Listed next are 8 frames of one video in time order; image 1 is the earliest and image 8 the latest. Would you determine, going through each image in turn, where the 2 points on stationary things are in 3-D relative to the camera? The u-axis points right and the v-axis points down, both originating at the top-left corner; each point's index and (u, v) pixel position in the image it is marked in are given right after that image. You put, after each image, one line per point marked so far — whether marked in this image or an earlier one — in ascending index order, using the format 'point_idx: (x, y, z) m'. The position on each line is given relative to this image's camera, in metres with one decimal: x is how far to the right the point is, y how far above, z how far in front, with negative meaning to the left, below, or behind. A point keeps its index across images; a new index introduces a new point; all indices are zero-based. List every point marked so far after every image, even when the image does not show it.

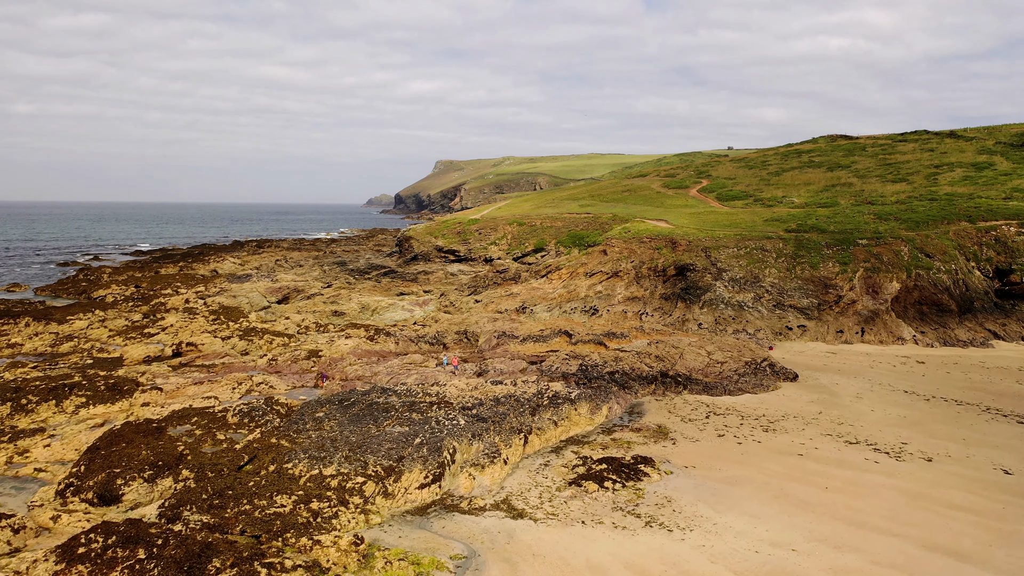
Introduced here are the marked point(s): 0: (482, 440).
0: (-0.8, -3.9, +18.6) m
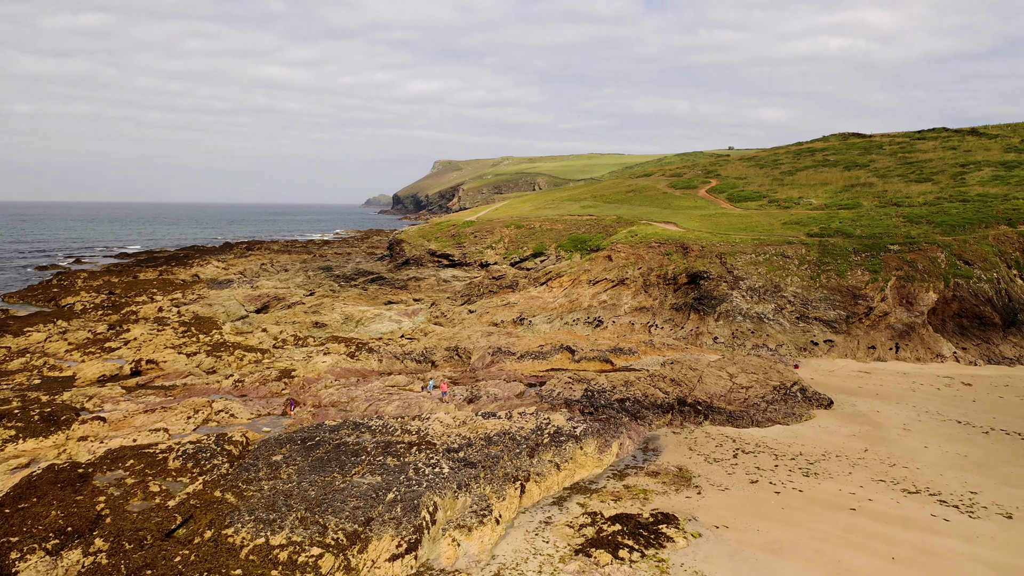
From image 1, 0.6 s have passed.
0: (-0.9, -4.4, +15.4) m
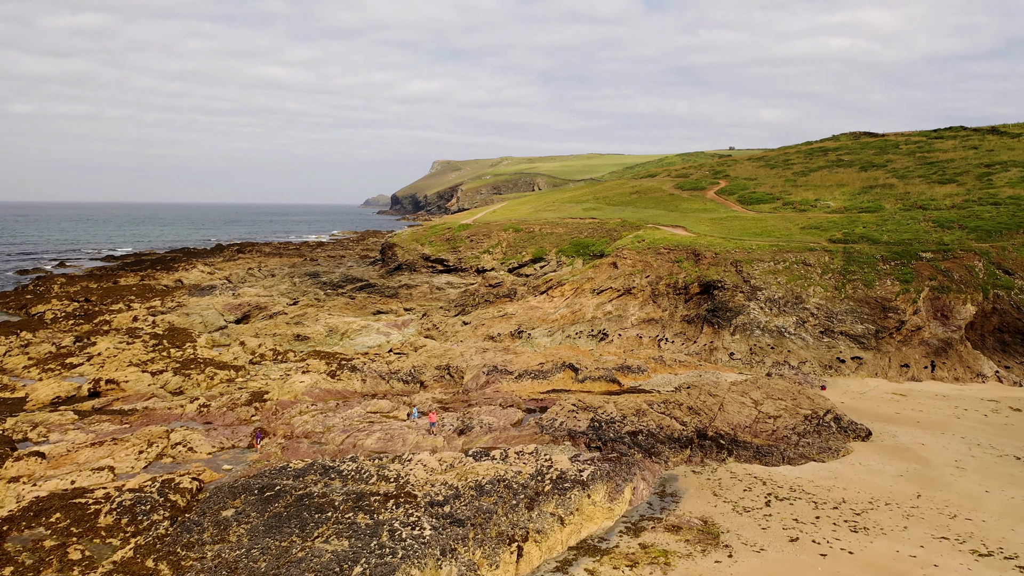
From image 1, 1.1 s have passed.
0: (-1.0, -4.8, +12.8) m
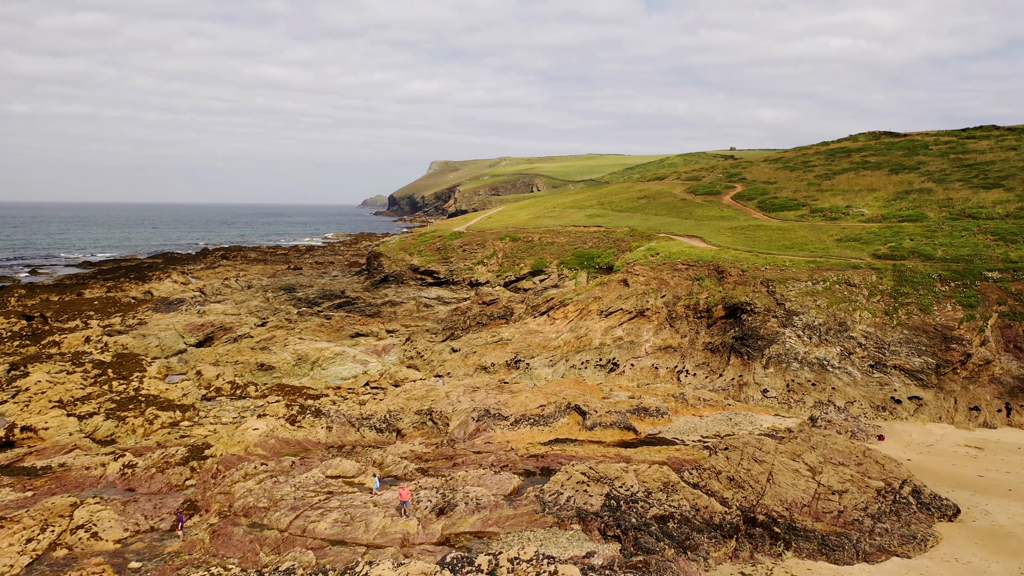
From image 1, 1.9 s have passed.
0: (-1.1, -5.7, +8.5) m
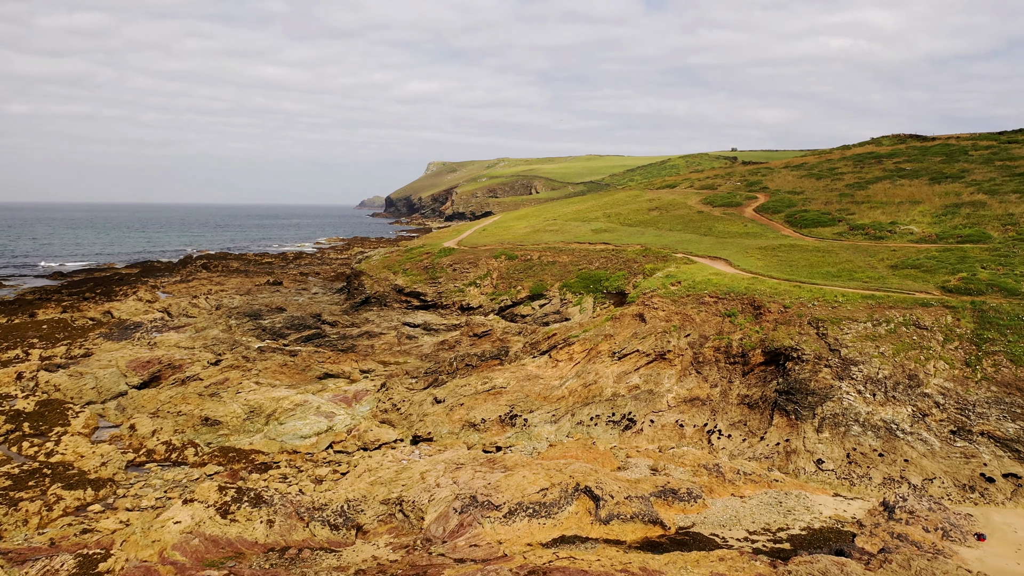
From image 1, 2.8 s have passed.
0: (-1.3, -7.0, +3.7) m
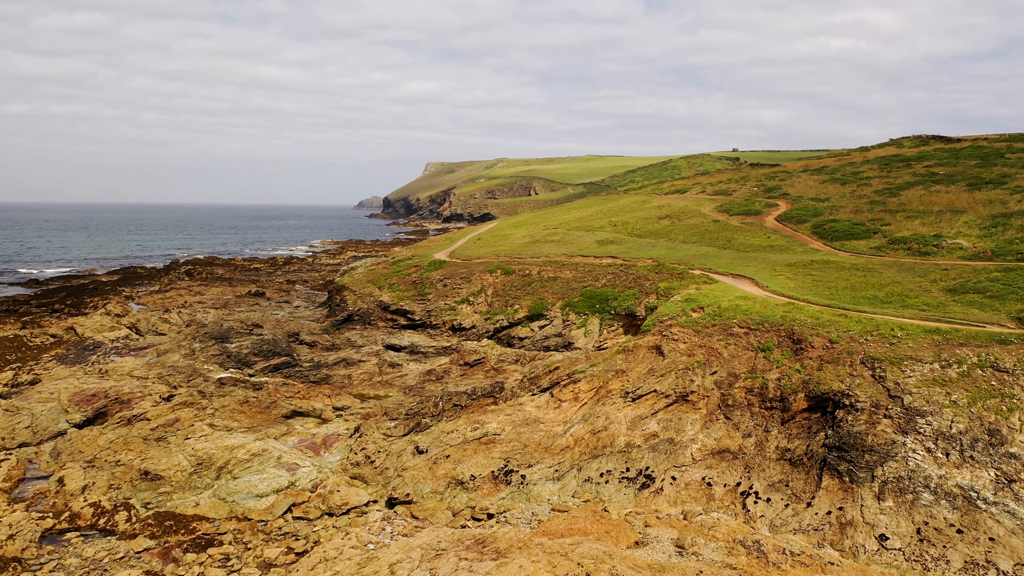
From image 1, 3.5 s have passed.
0: (-1.4, -7.8, +0.1) m
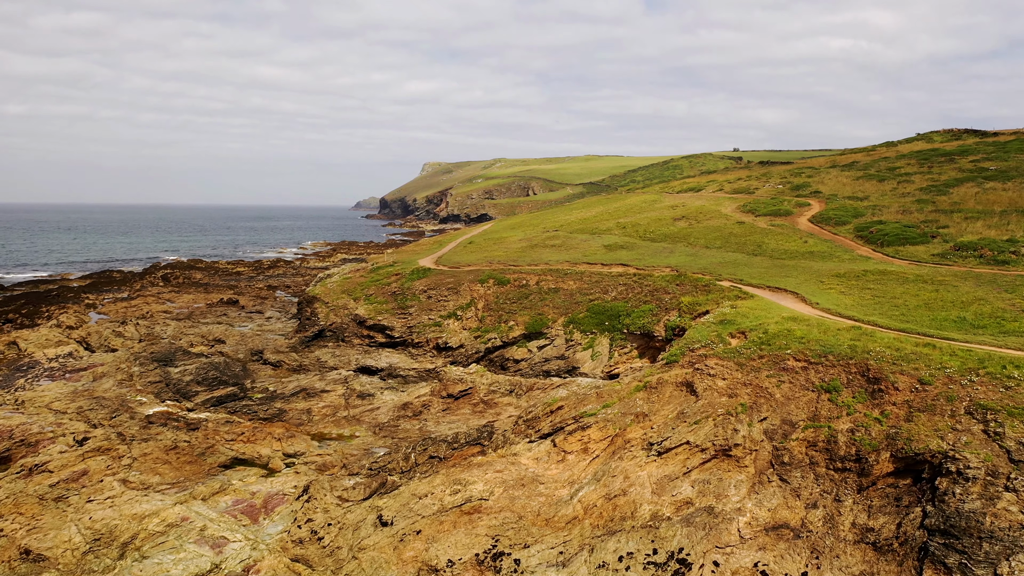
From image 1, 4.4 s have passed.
0: (-1.6, -8.3, -4.6) m
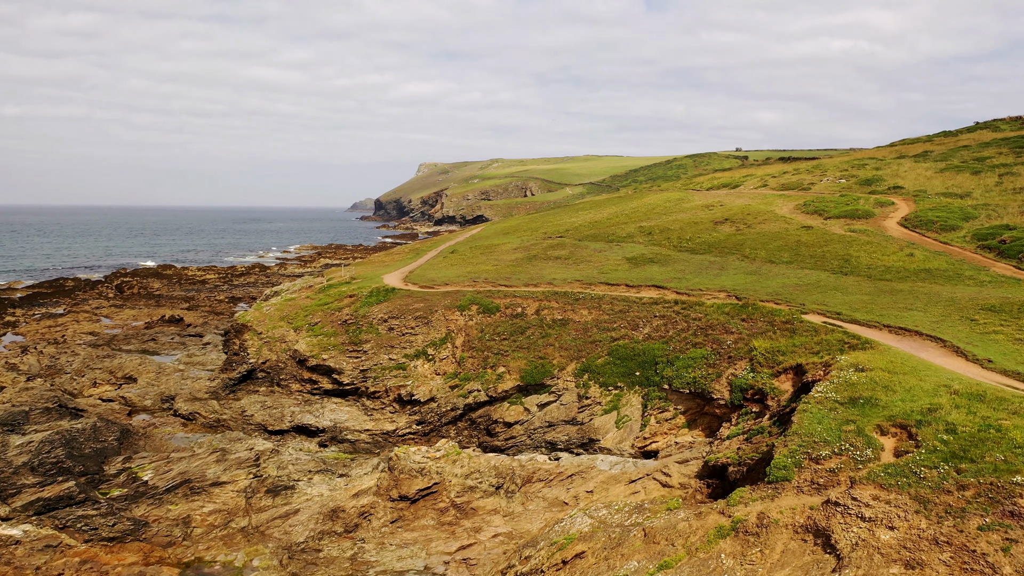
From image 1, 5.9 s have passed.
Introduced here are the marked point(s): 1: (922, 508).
0: (-1.8, -9.1, -12.5) m
1: (+5.3, -2.7, +9.7) m
